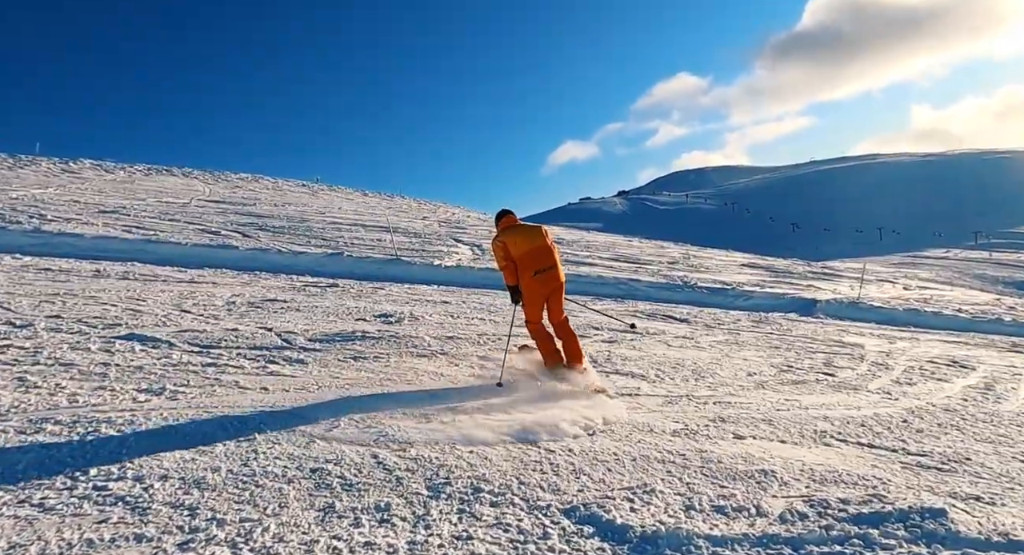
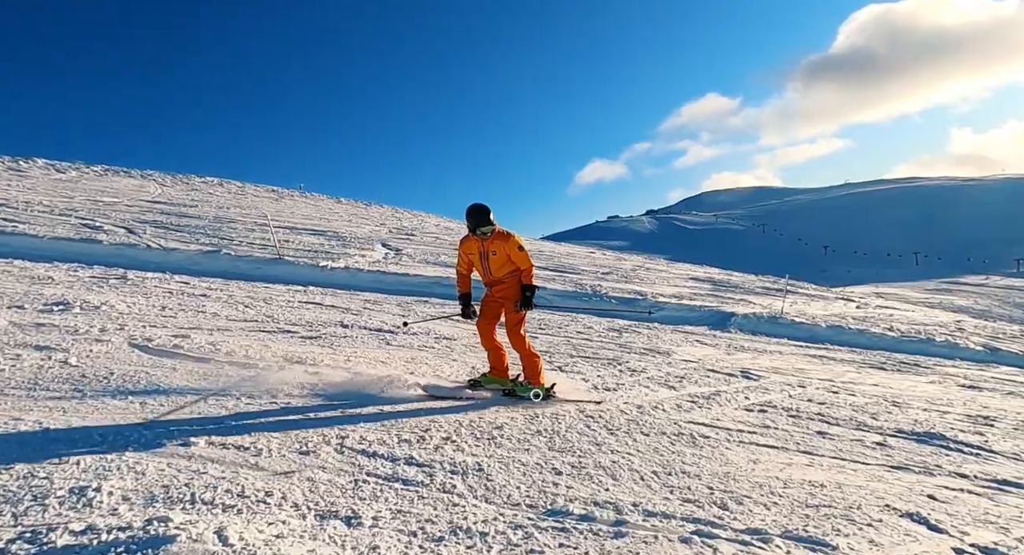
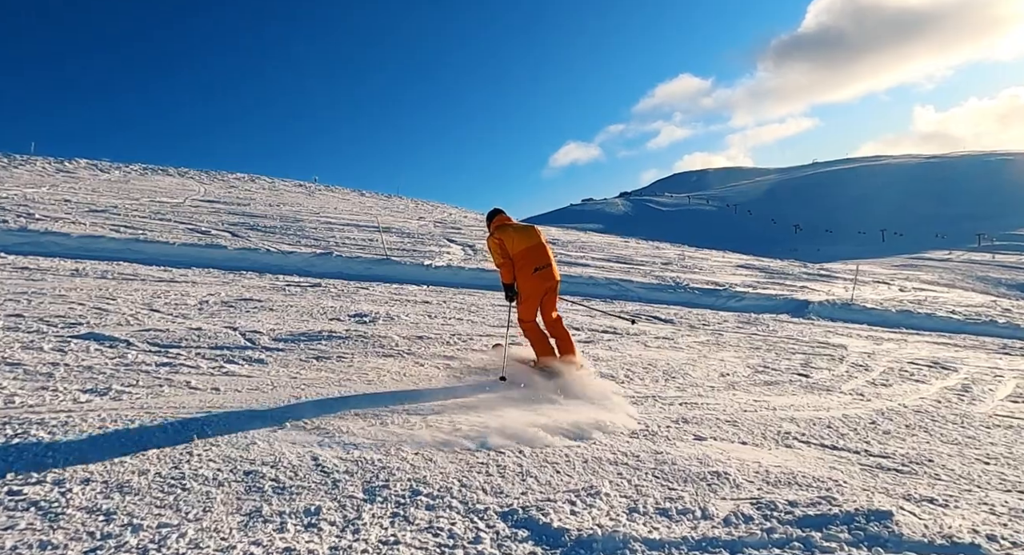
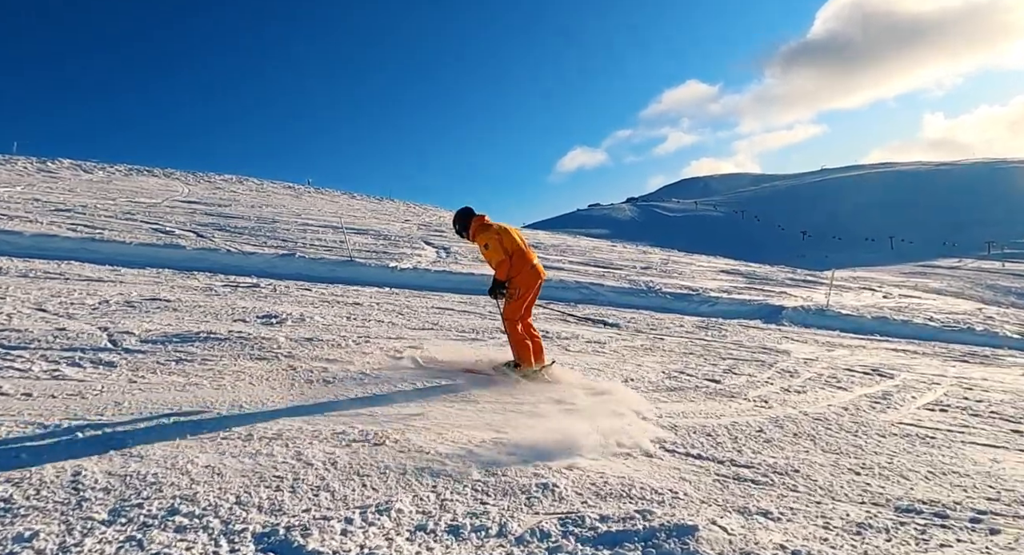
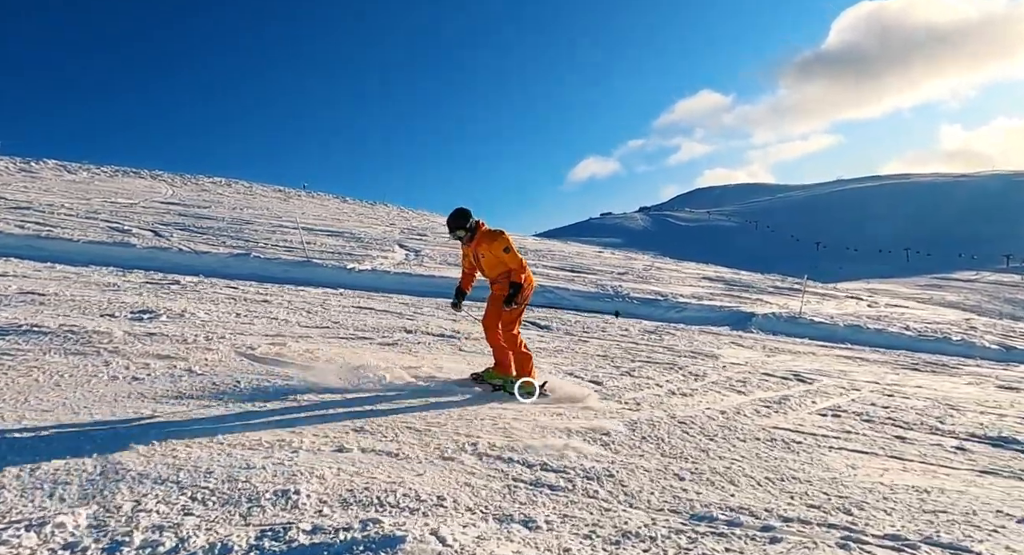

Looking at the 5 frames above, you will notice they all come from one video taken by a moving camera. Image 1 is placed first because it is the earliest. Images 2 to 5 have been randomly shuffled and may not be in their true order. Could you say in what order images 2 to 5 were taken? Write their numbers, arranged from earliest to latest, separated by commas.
3, 4, 5, 2
